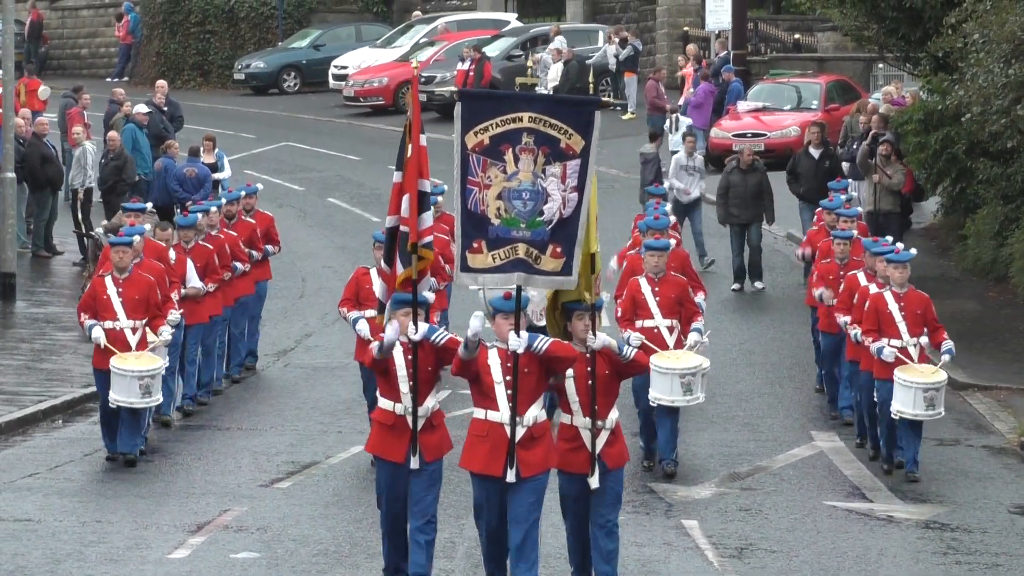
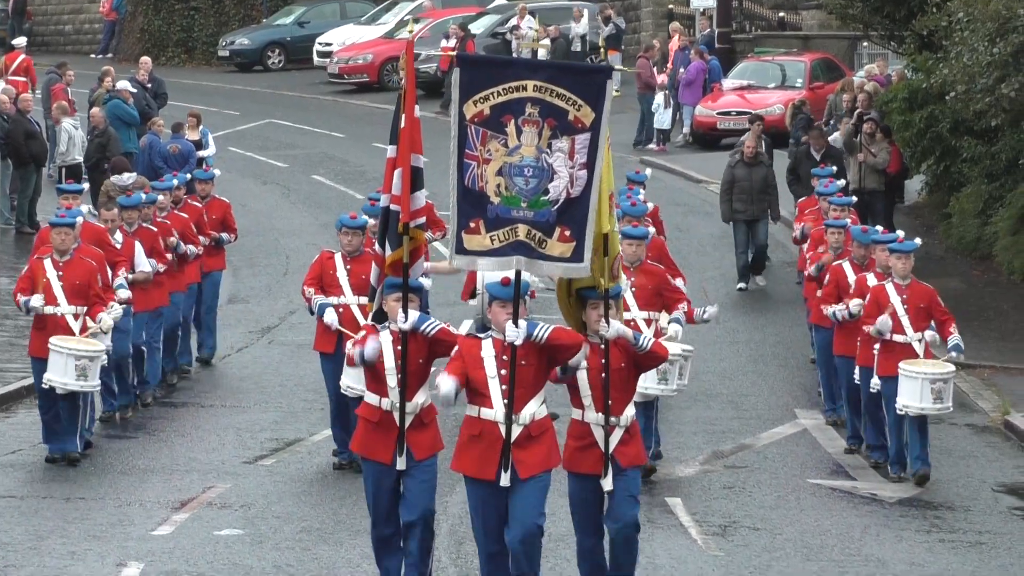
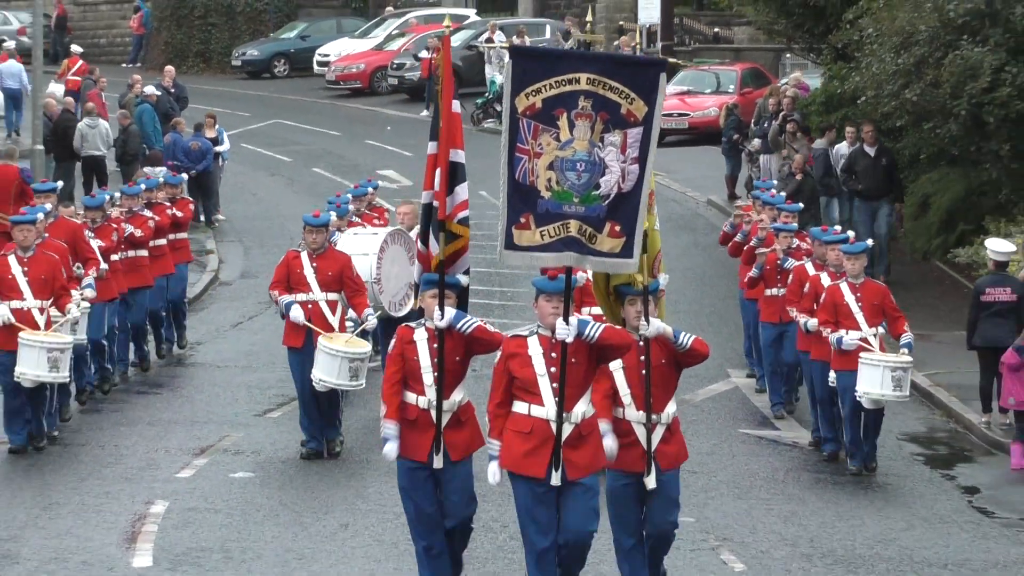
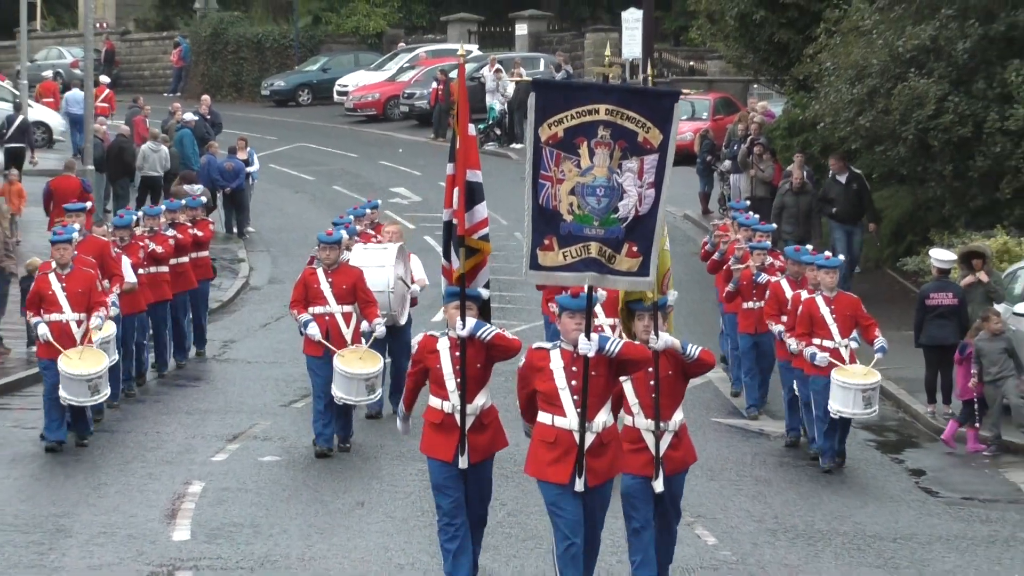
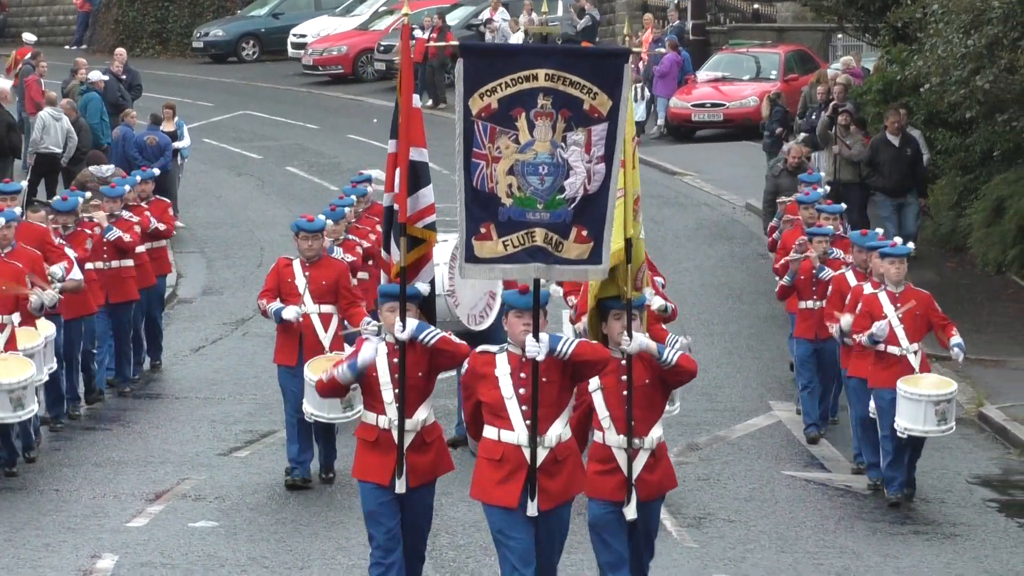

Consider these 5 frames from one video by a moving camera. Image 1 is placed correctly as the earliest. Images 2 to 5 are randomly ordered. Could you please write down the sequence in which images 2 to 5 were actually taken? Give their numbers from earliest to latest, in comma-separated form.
2, 5, 3, 4
